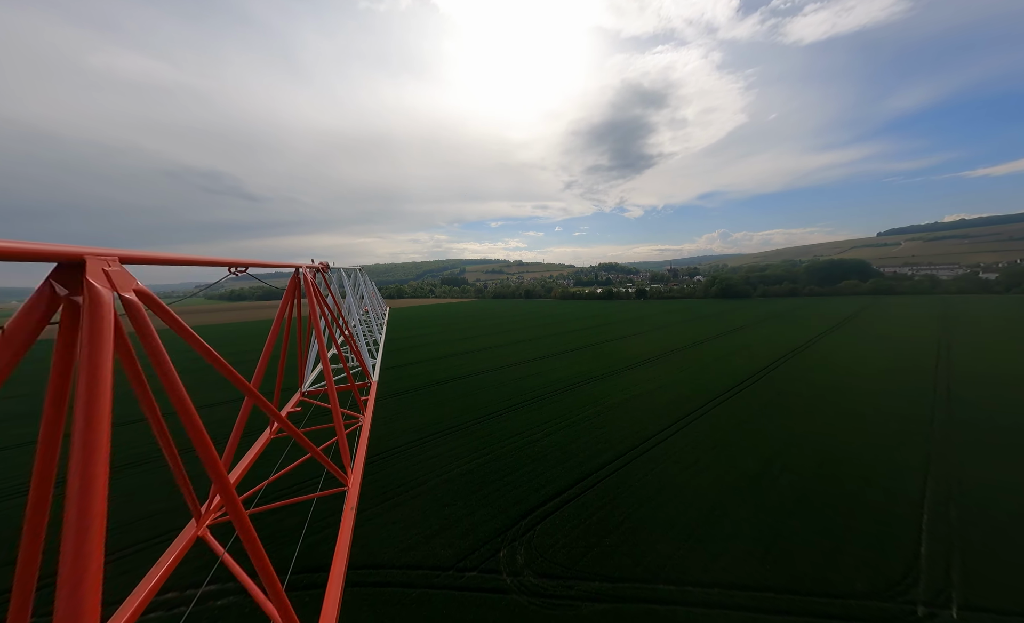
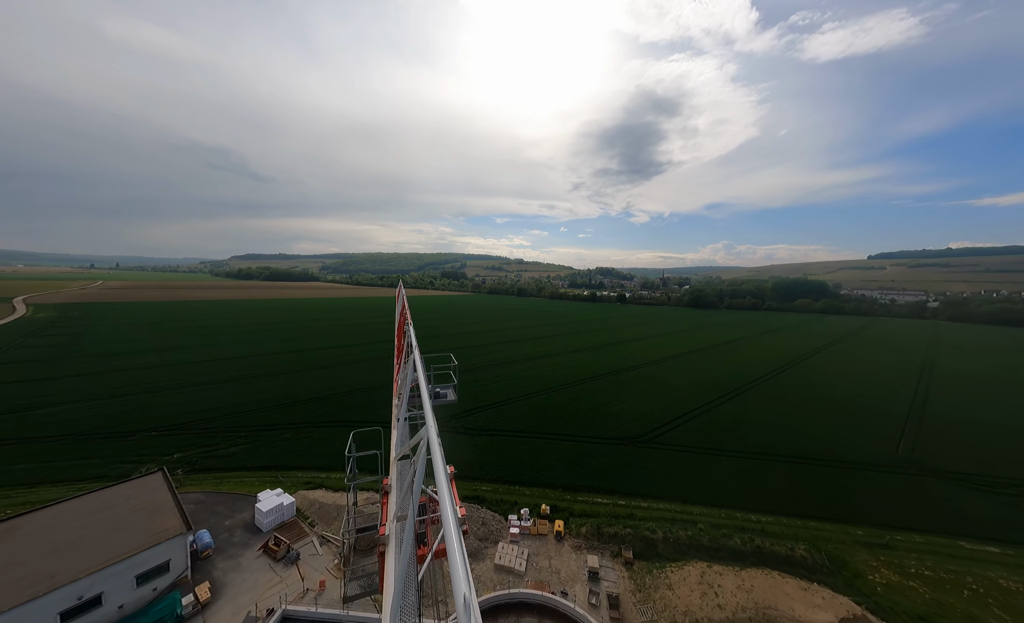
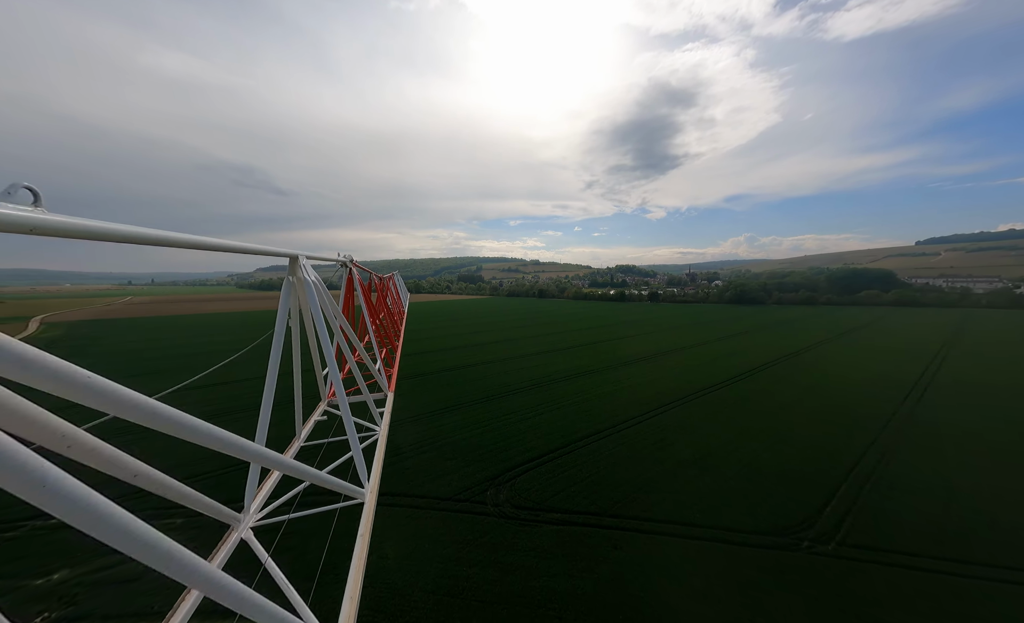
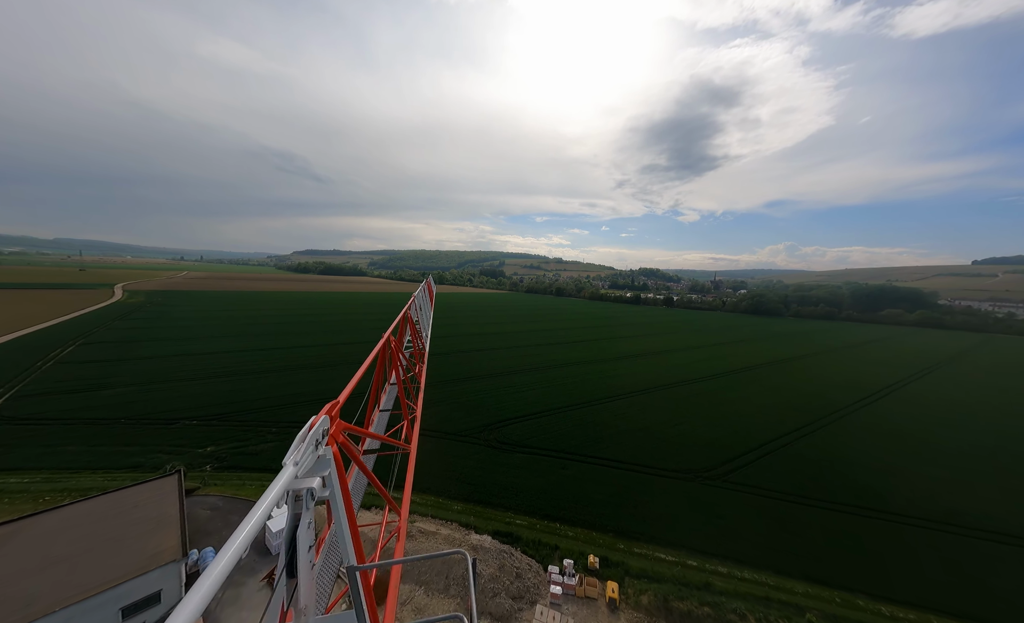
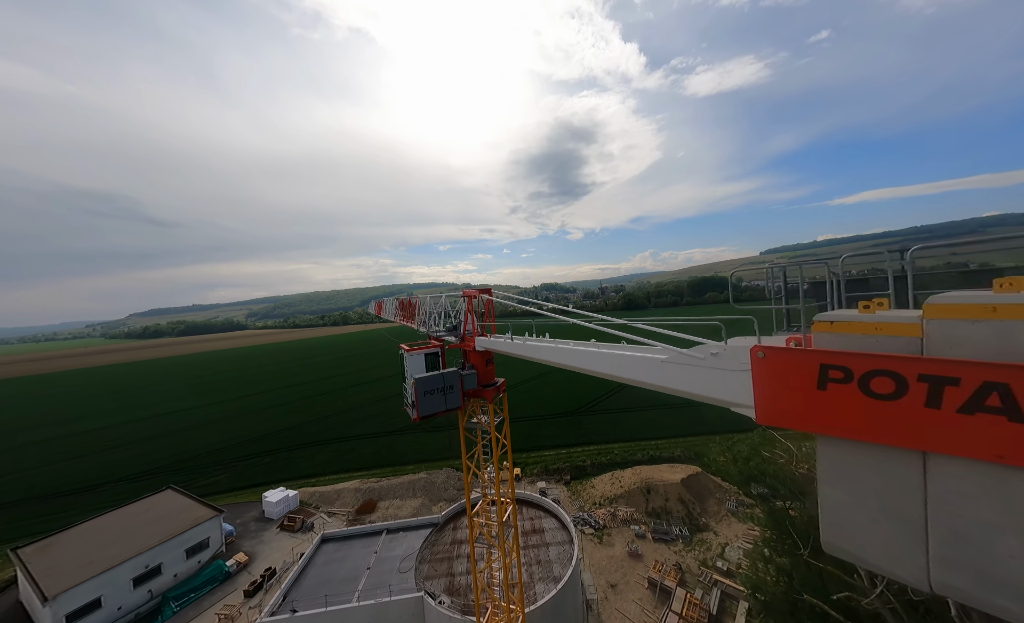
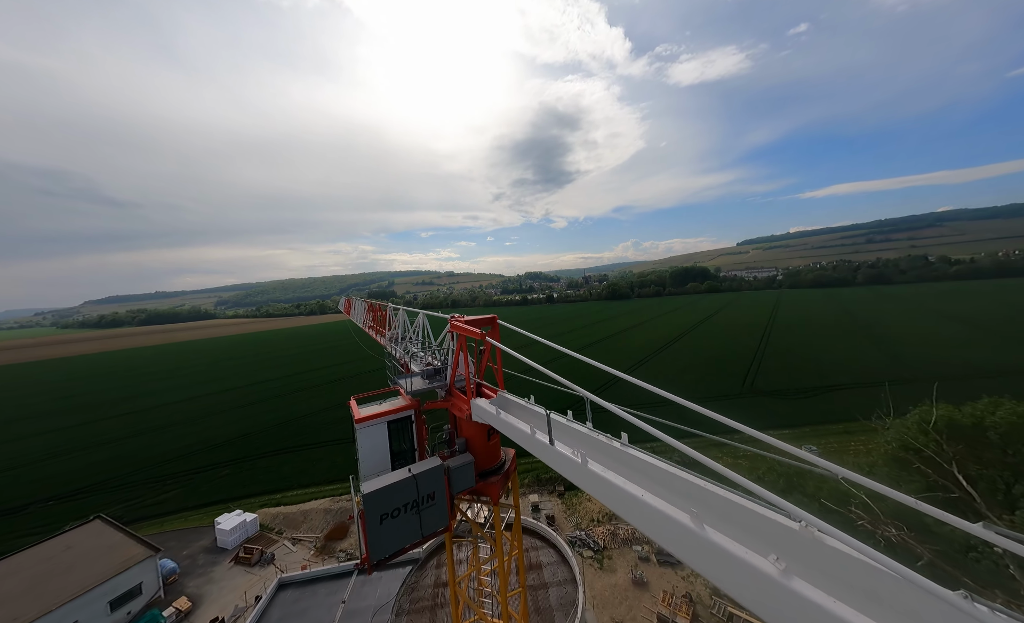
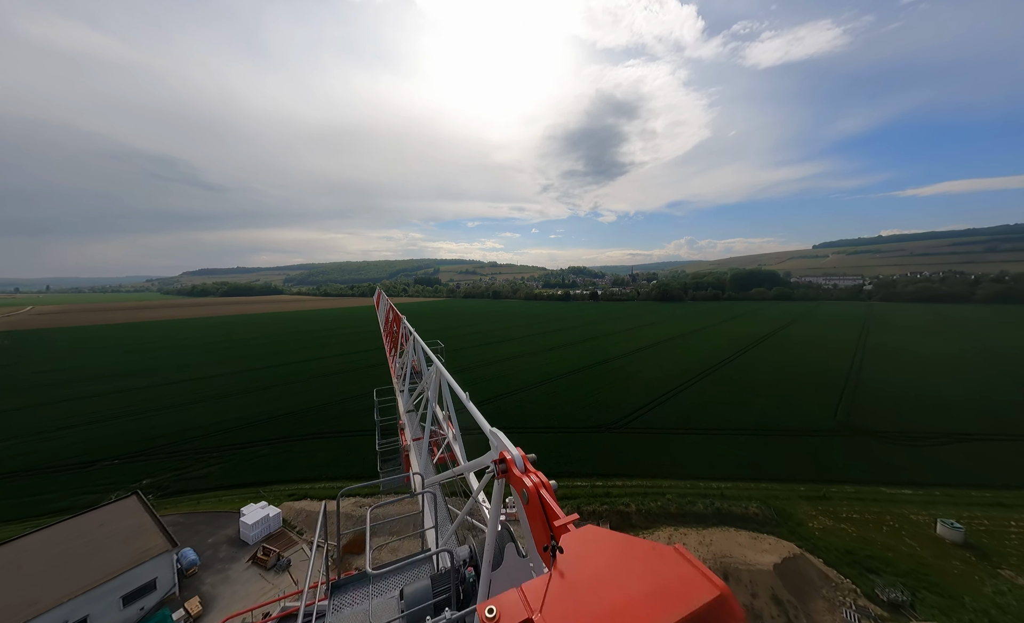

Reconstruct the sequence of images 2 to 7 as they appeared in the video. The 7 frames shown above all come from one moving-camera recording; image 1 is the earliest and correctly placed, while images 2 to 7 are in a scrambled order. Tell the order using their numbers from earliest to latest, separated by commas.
3, 4, 2, 7, 6, 5
